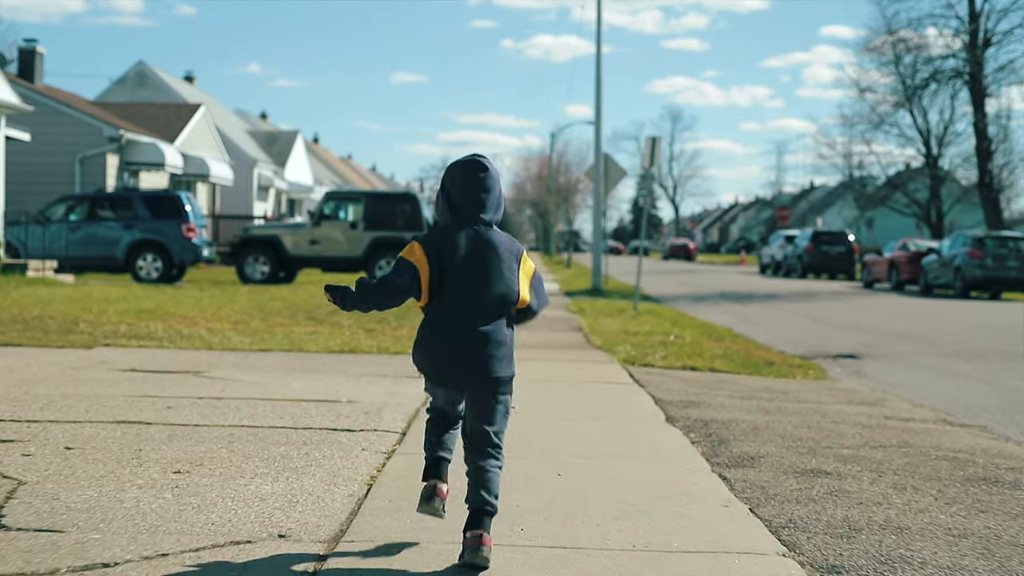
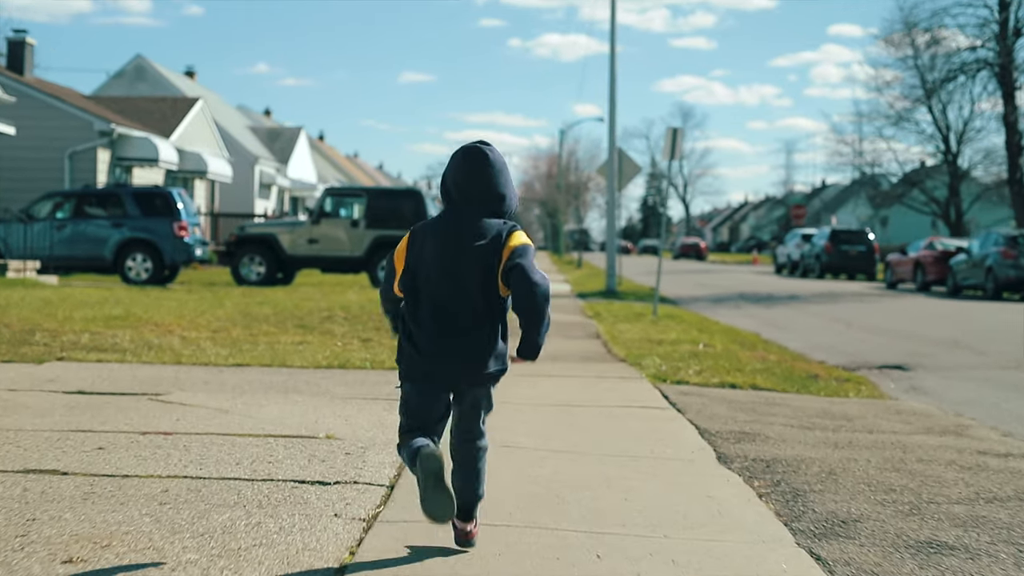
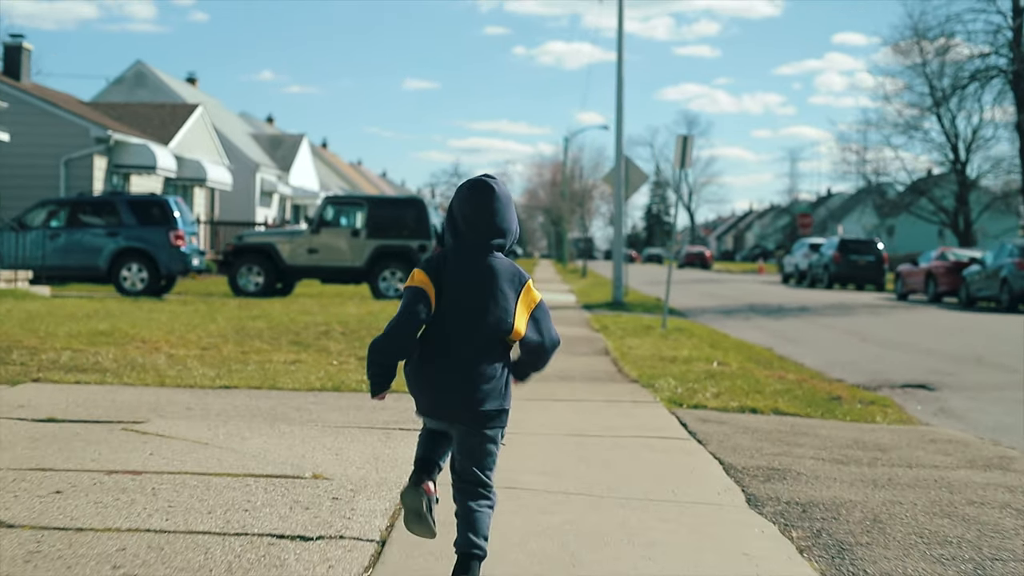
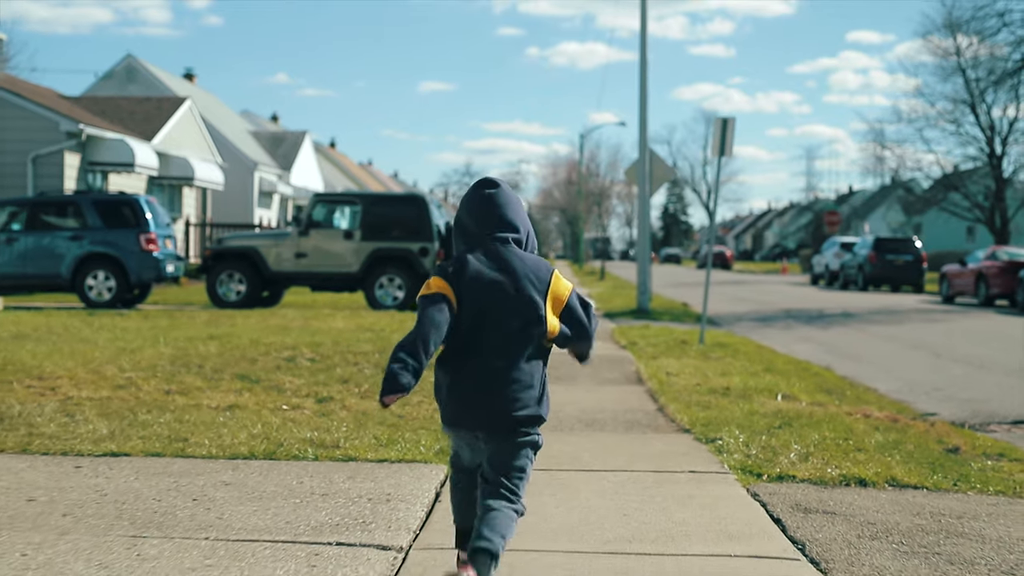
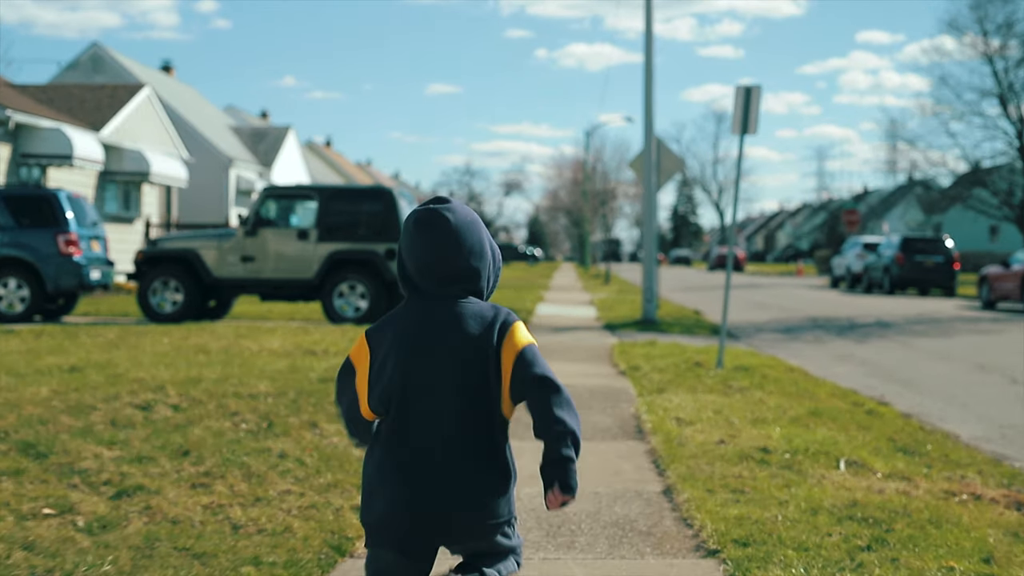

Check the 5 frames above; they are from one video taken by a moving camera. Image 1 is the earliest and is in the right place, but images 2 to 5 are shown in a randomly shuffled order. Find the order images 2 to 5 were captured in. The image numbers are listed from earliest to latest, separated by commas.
2, 3, 4, 5
